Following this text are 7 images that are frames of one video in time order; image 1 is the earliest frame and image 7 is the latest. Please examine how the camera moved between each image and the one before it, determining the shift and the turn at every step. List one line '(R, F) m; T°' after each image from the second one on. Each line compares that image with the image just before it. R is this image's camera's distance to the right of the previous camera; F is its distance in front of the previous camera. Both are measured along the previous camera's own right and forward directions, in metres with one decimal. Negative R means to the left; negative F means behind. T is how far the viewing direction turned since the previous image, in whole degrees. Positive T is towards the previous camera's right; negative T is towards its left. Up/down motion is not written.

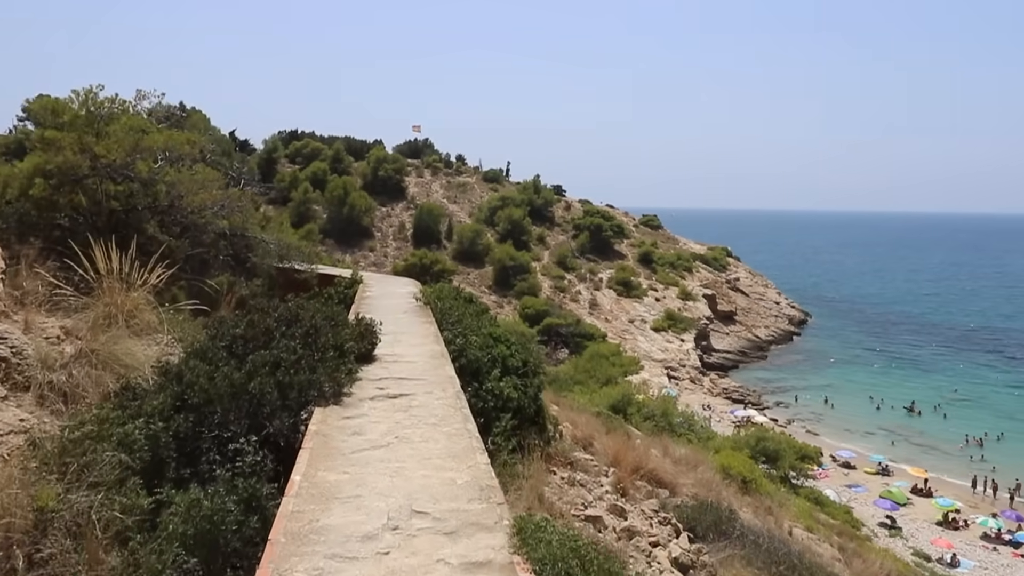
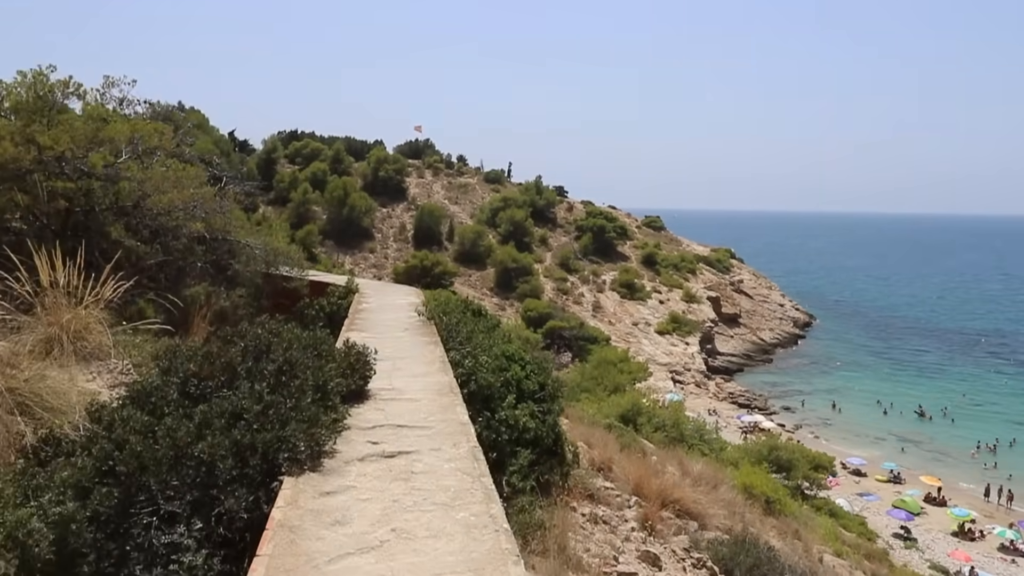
(-0.1, +0.7) m; 0°
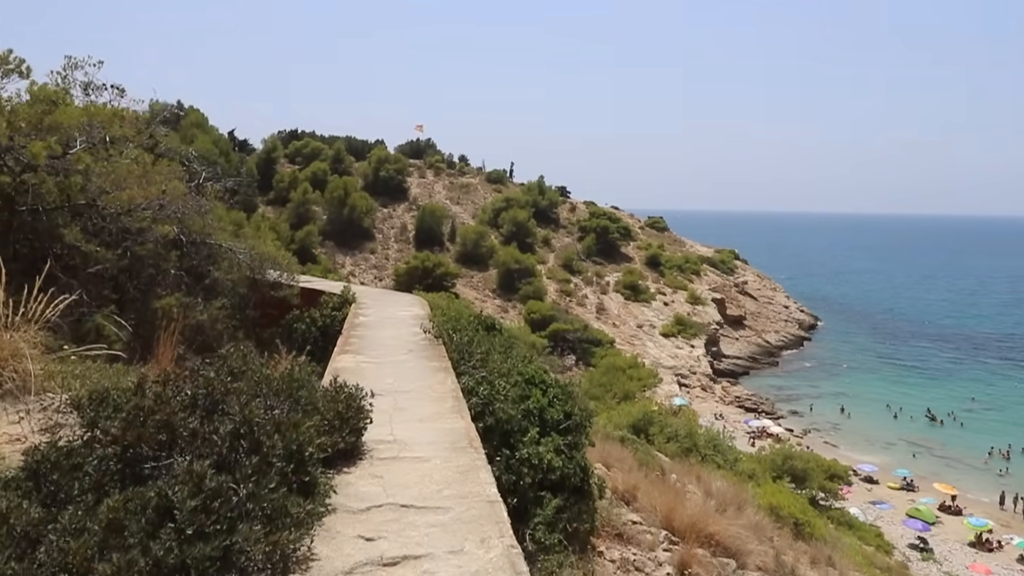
(-0.1, +0.7) m; 0°
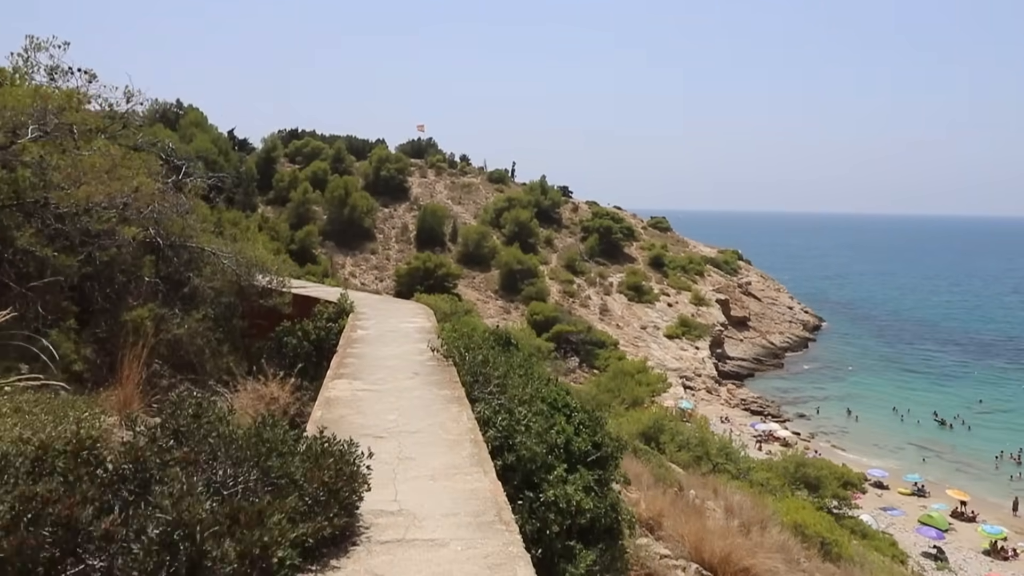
(-0.1, +0.6) m; 0°
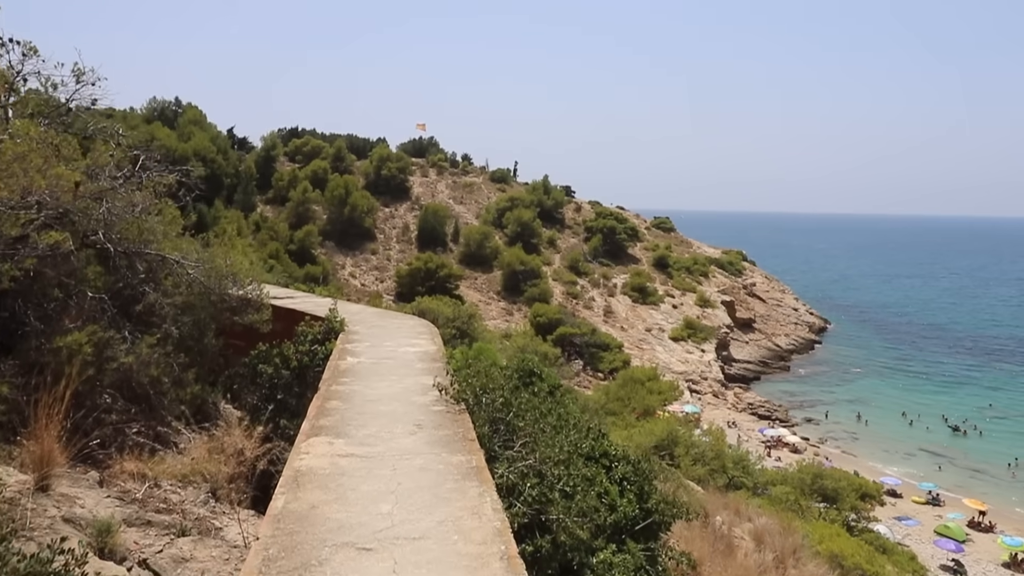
(-0.1, +0.8) m; 0°
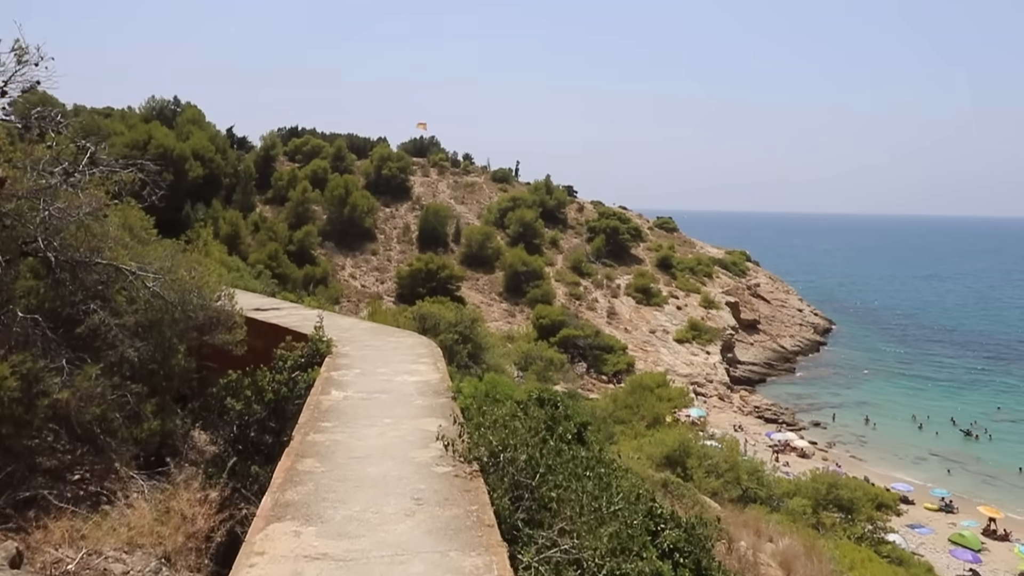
(-0.1, +0.6) m; 0°
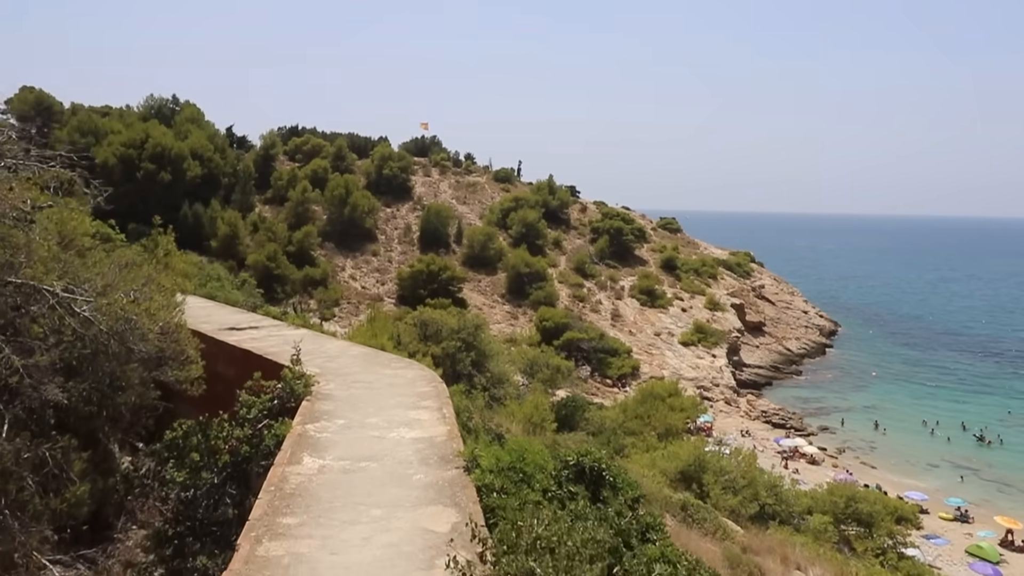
(-0.1, +0.7) m; 0°
